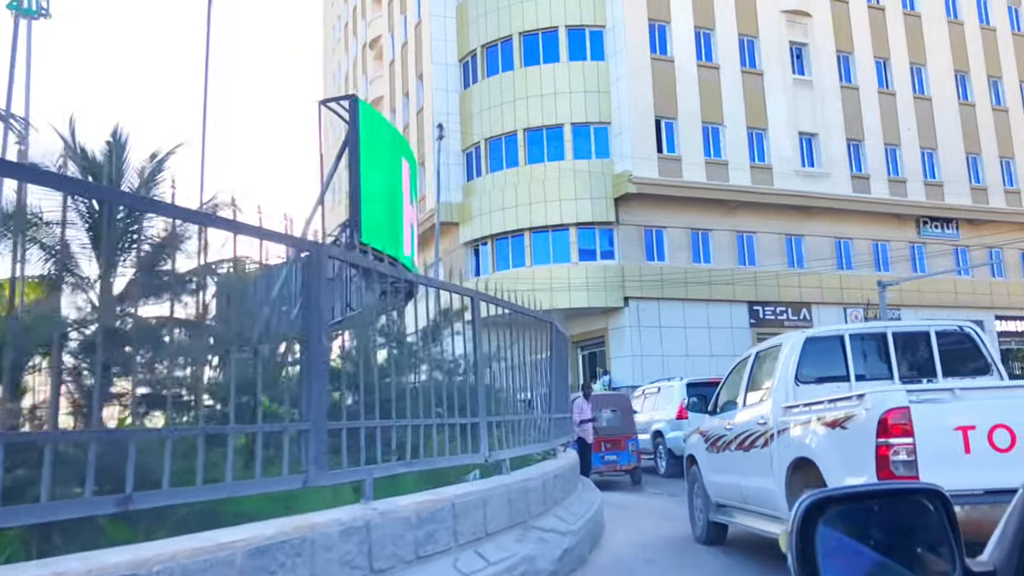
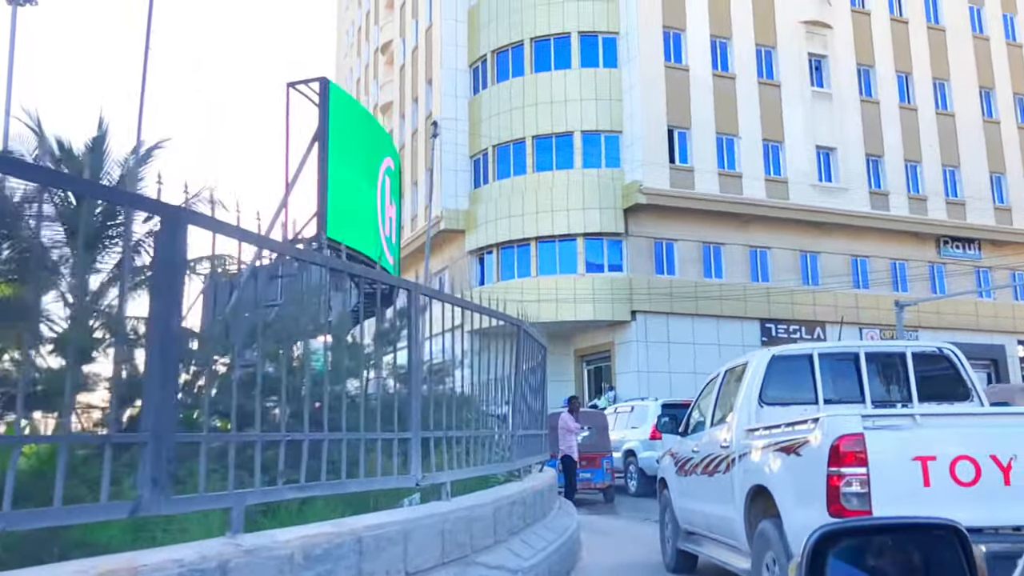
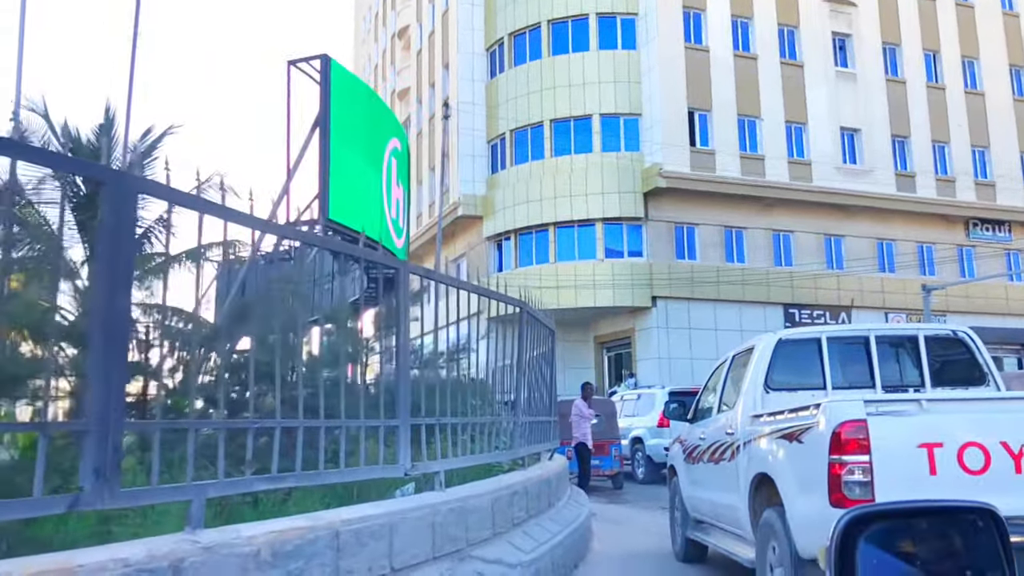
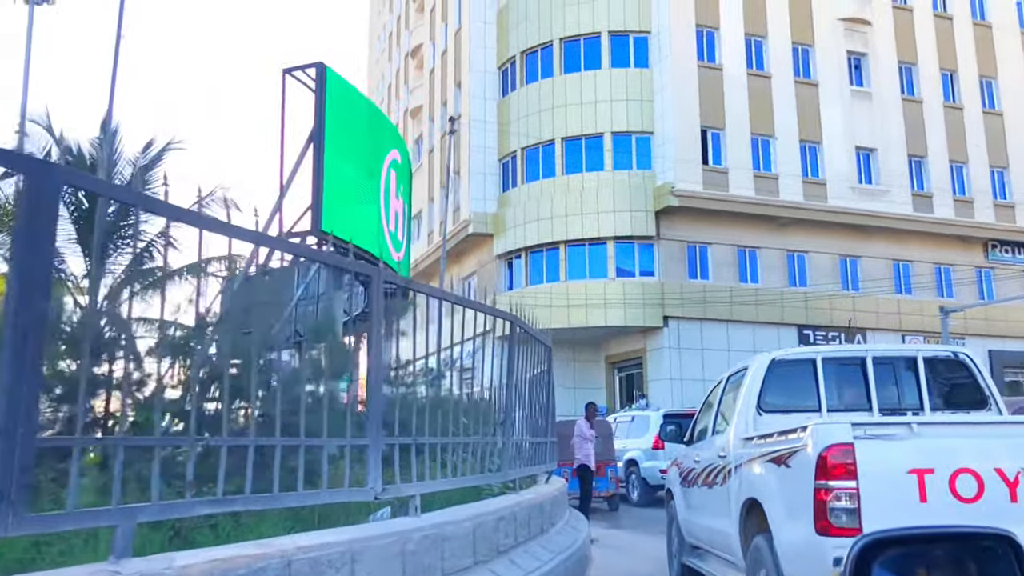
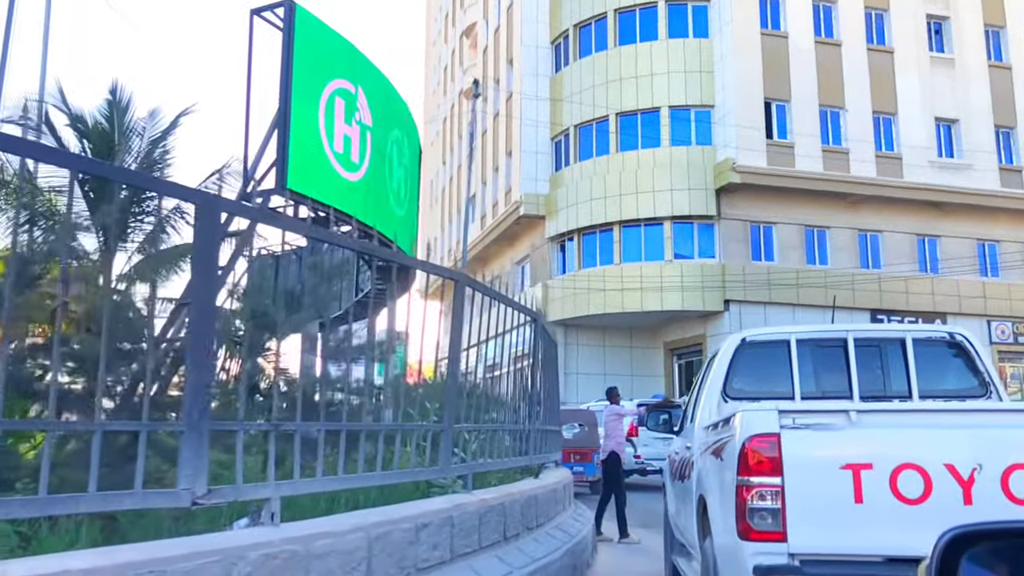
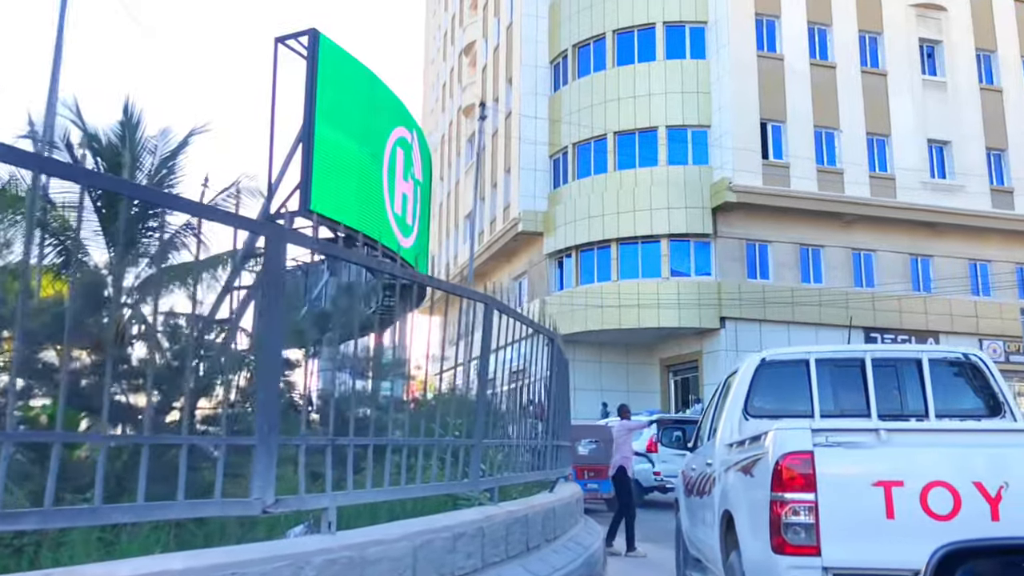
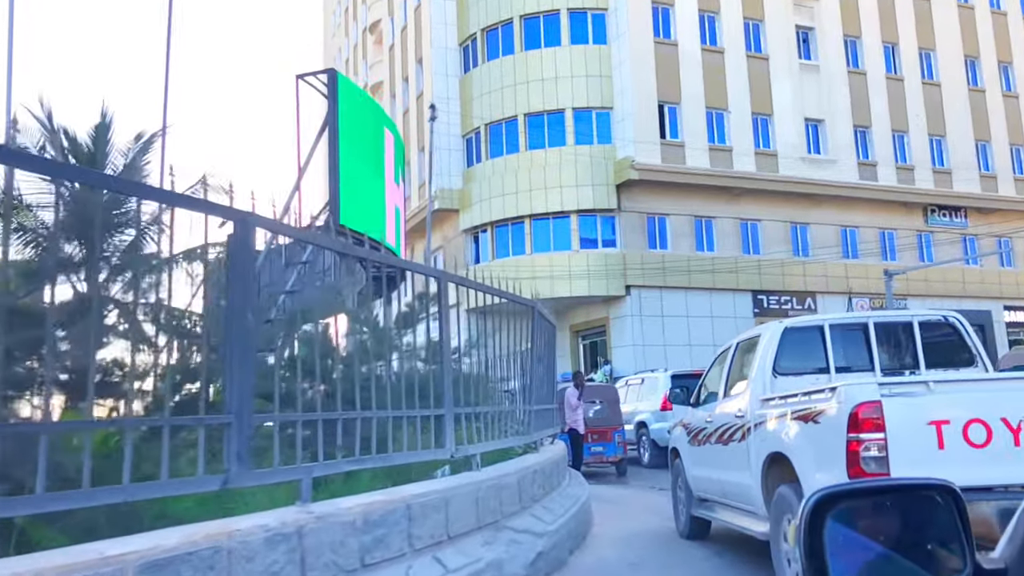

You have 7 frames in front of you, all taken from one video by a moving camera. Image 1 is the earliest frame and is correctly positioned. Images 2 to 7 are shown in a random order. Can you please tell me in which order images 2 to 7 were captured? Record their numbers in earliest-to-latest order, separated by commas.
7, 2, 3, 4, 6, 5
